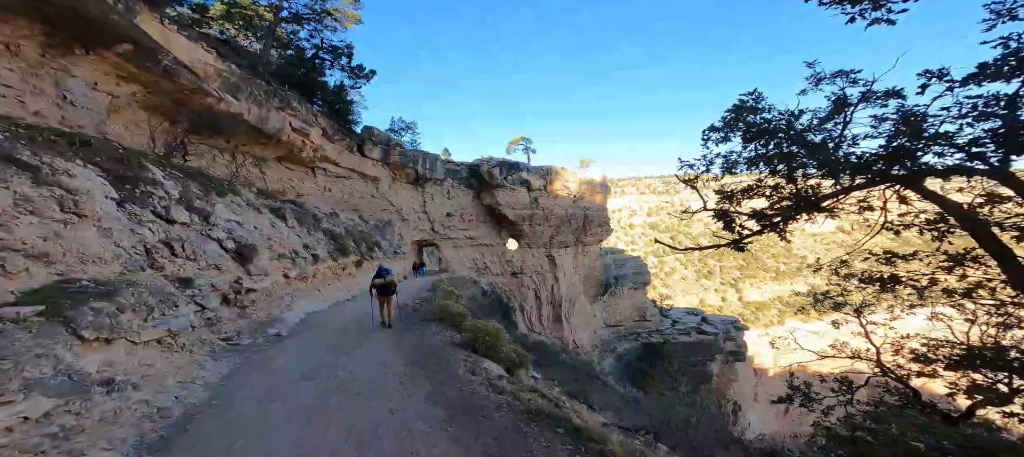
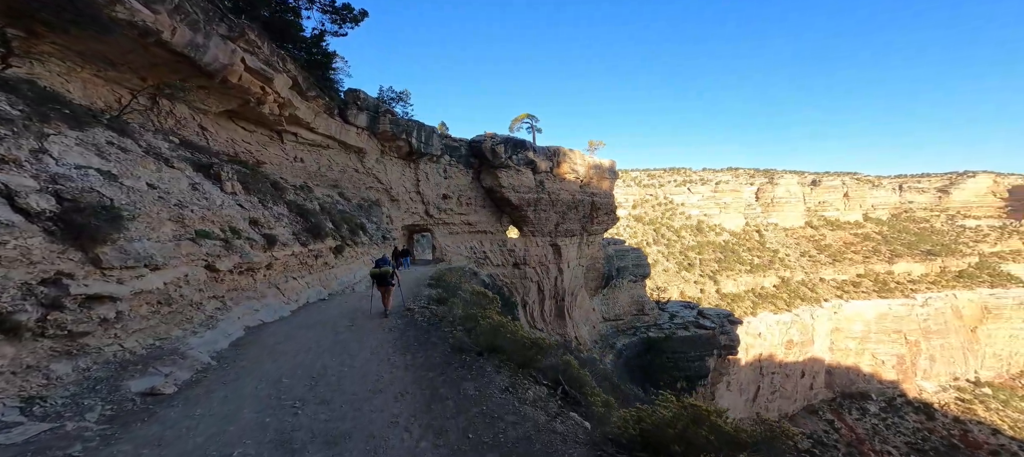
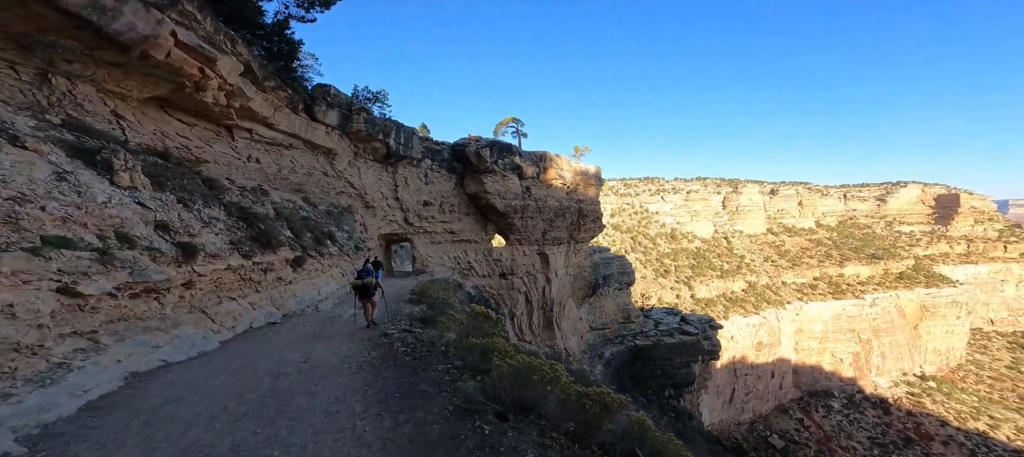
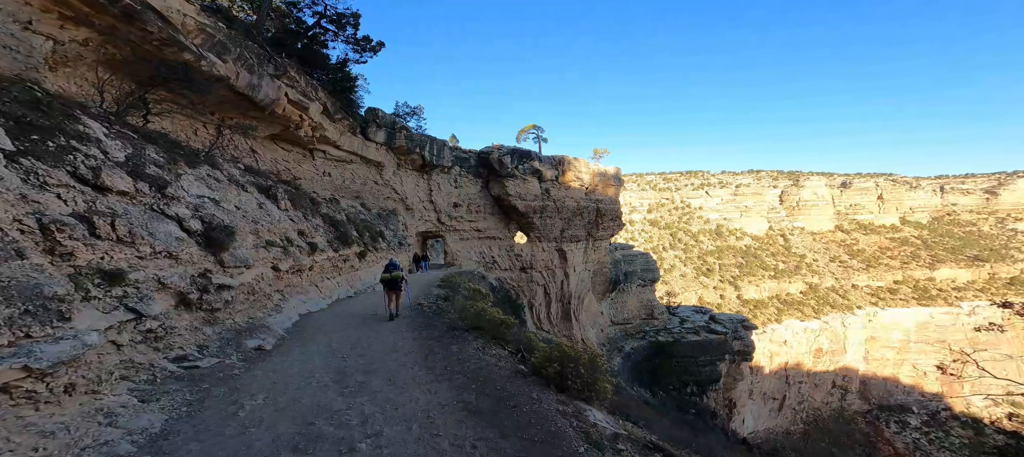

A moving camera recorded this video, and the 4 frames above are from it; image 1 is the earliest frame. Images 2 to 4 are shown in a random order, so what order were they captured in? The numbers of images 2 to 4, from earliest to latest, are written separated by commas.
4, 2, 3
